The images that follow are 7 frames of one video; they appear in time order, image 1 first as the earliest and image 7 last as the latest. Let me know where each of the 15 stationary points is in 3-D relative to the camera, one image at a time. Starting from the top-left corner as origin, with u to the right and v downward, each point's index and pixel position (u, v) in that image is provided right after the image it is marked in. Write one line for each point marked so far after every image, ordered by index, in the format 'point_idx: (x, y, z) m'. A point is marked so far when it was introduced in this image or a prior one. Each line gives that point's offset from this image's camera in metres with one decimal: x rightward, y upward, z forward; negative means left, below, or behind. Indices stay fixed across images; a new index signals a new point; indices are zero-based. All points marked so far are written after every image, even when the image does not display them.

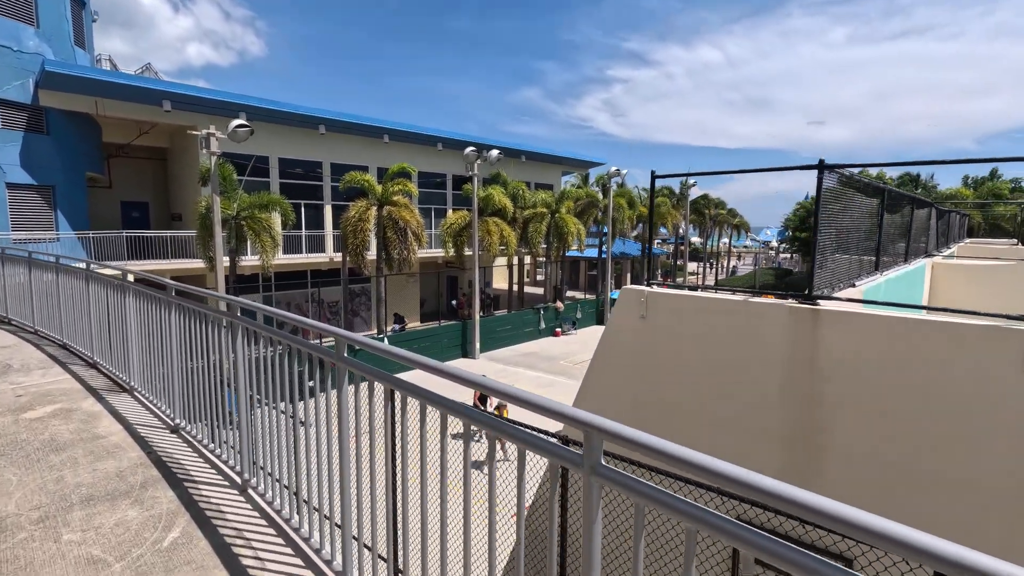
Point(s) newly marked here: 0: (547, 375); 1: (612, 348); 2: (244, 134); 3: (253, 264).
0: (+1.2, -2.9, +17.6) m
1: (+1.1, -0.6, +5.5) m
2: (-6.2, +3.6, +12.5) m
3: (-9.0, +0.8, +18.5) m
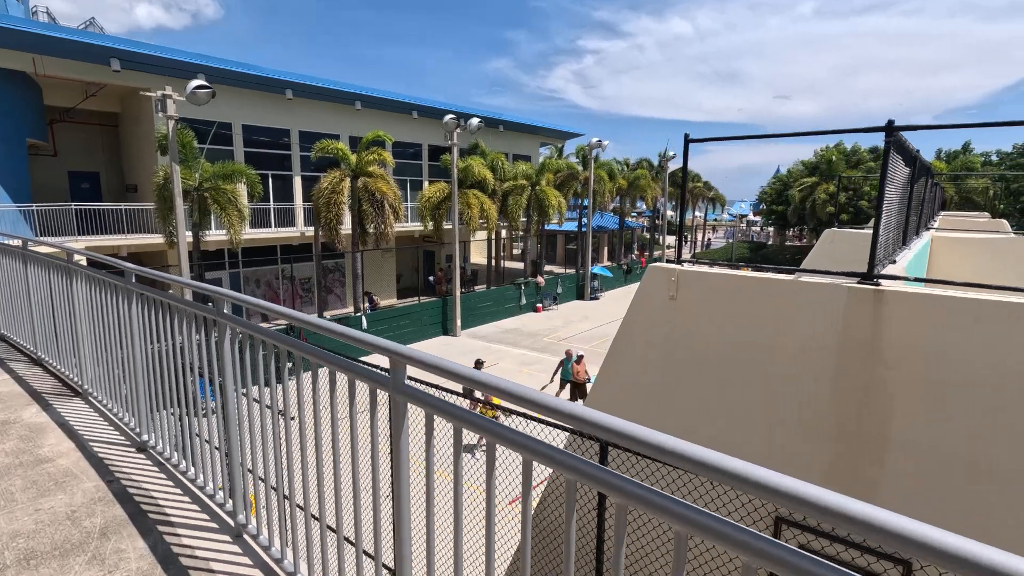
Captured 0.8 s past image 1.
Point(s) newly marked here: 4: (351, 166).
0: (+0.6, -2.1, +17.2) m
1: (+1.2, -0.4, +5.0) m
2: (-6.5, +4.1, +11.4) m
3: (-9.6, +1.6, +17.4) m
4: (-5.1, +3.9, +17.0) m
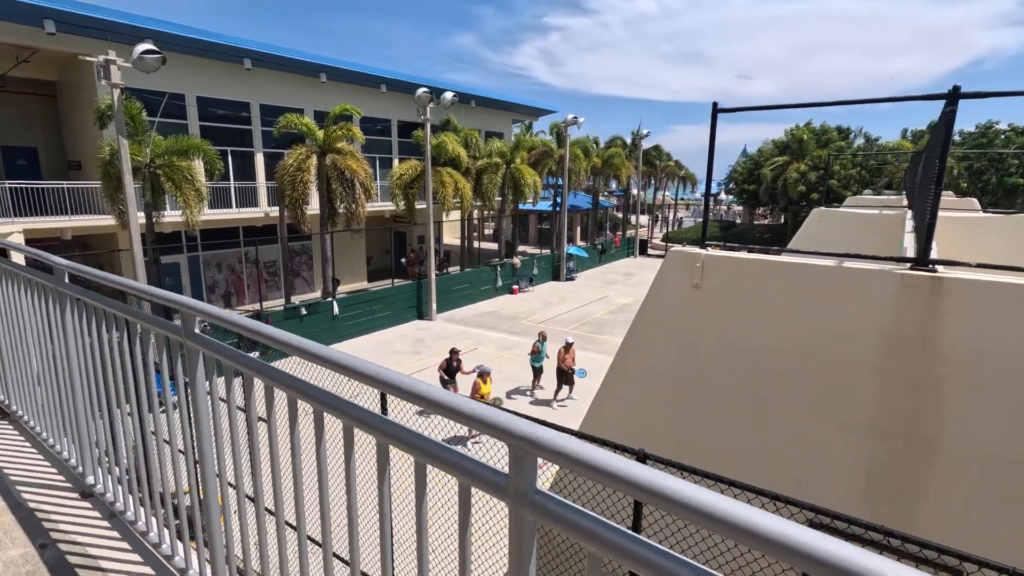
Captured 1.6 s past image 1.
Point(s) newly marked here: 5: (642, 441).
0: (0.0, -1.5, +16.8) m
1: (+1.3, -0.3, +4.6) m
2: (-6.9, +4.4, +10.3) m
3: (-10.3, +2.1, +16.2) m
4: (-5.8, +4.4, +16.0) m
5: (+1.2, -1.4, +4.9) m
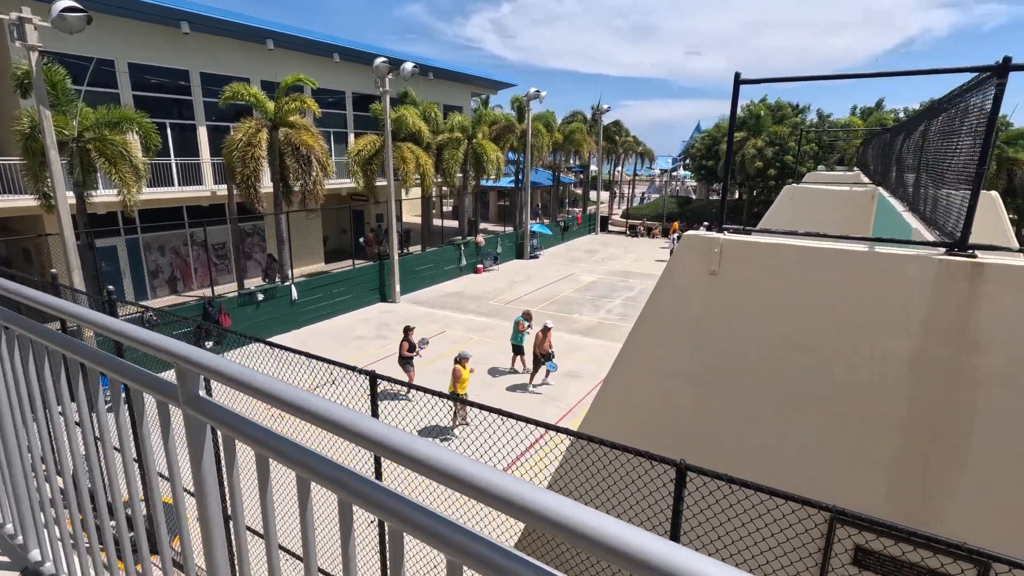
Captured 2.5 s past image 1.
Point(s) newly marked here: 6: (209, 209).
0: (-1.0, -0.9, +16.4) m
1: (+1.3, -0.2, +4.3) m
2: (-7.4, +4.5, +9.1) m
3: (-11.2, +2.4, +14.8) m
4: (-6.8, +4.8, +14.8) m
5: (+1.2, -1.2, +4.6) m
6: (-10.6, +2.8, +18.7) m
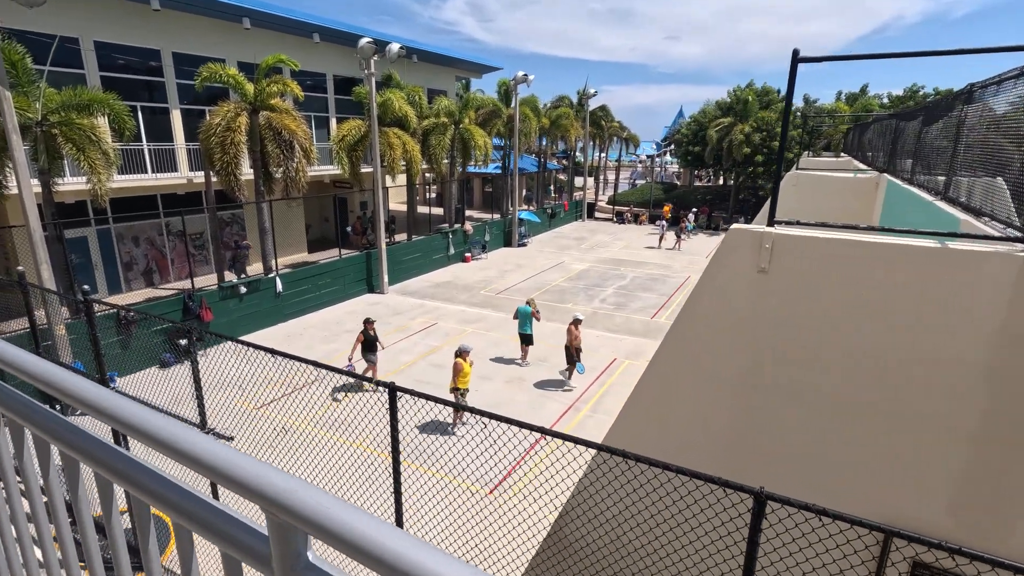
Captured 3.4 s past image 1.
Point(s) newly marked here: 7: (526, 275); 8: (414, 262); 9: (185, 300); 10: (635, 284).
0: (-1.3, -0.6, +16.0) m
1: (+1.5, -0.2, +4.0) m
2: (-7.4, +4.6, +8.3) m
3: (-11.4, +2.6, +14.0) m
4: (-7.0, +5.0, +14.1) m
5: (+1.4, -1.2, +4.3) m
6: (-11.0, +3.0, +17.9) m
7: (+0.5, +0.5, +19.8) m
8: (-3.6, +0.9, +19.2) m
9: (-7.4, -0.3, +12.0) m
10: (+4.3, +0.1, +18.5) m
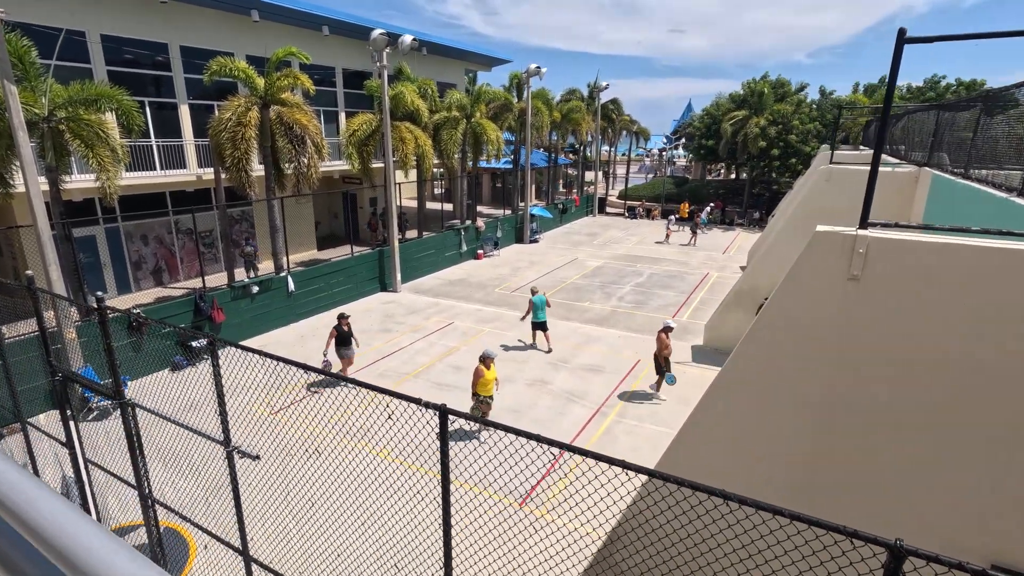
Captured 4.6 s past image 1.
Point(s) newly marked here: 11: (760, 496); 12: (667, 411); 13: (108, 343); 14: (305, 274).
0: (-0.8, -0.5, +15.7) m
1: (+1.9, -0.2, +3.6) m
2: (-7.0, +4.6, +8.0) m
3: (-10.9, +2.6, +13.7) m
4: (-6.5, +5.1, +13.7) m
5: (+1.8, -1.3, +3.9) m
6: (-10.5, +3.1, +17.6) m
7: (+1.0, +0.6, +19.4) m
8: (-3.1, +1.0, +18.8) m
9: (-6.9, -0.3, +11.7) m
10: (+4.8, +0.2, +18.1) m
11: (+1.9, -1.6, +4.0) m
12: (+2.8, -2.2, +9.6) m
13: (-4.7, -0.6, +6.2) m
14: (-5.5, +0.4, +14.3) m
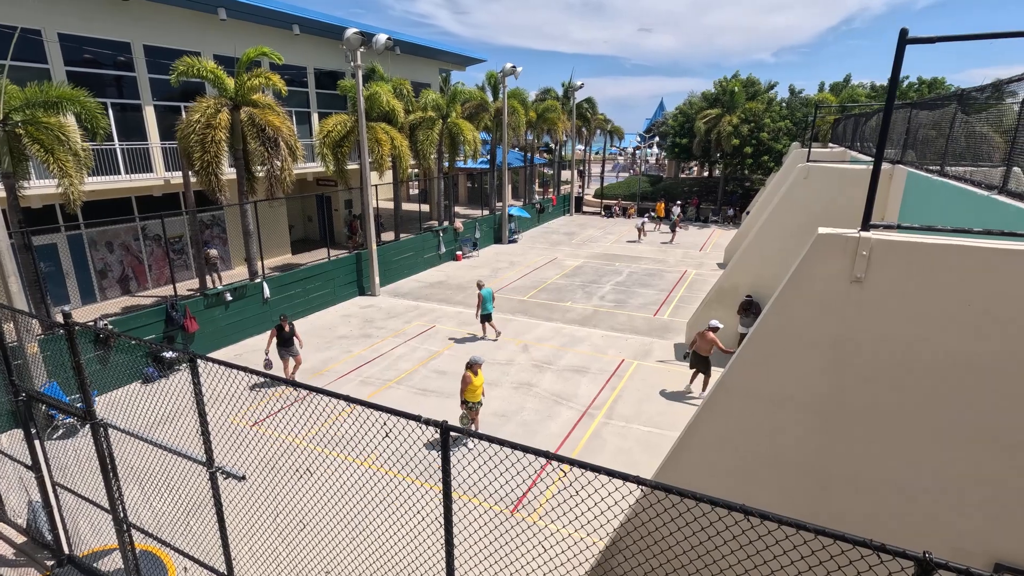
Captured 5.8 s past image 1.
0: (-1.3, -0.6, +15.5) m
1: (+1.9, -0.2, +3.5) m
2: (-7.3, +4.4, +7.5) m
3: (-11.4, +2.4, +13.1) m
4: (-7.1, +4.9, +13.3) m
5: (+1.8, -1.3, +3.9) m
6: (-11.2, +2.8, +17.0) m
7: (+0.3, +0.6, +19.3) m
8: (-3.8, +0.9, +18.6) m
9: (-7.3, -0.4, +11.3) m
10: (+4.1, +0.3, +18.2) m
11: (+1.9, -1.6, +4.0) m
12: (+2.6, -2.2, +9.6) m
13: (-4.8, -0.8, +5.9) m
14: (-6.0, +0.2, +13.9) m
